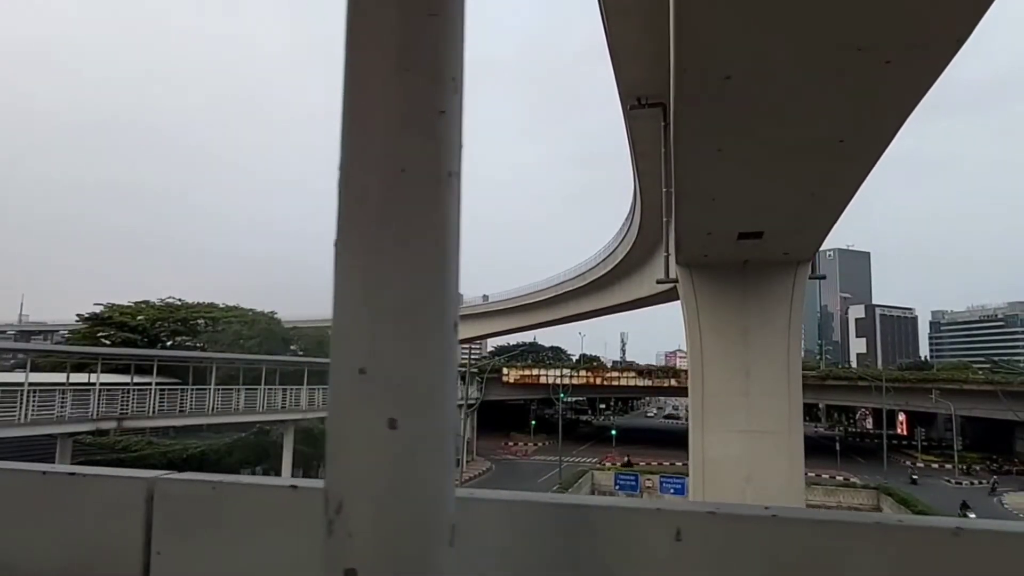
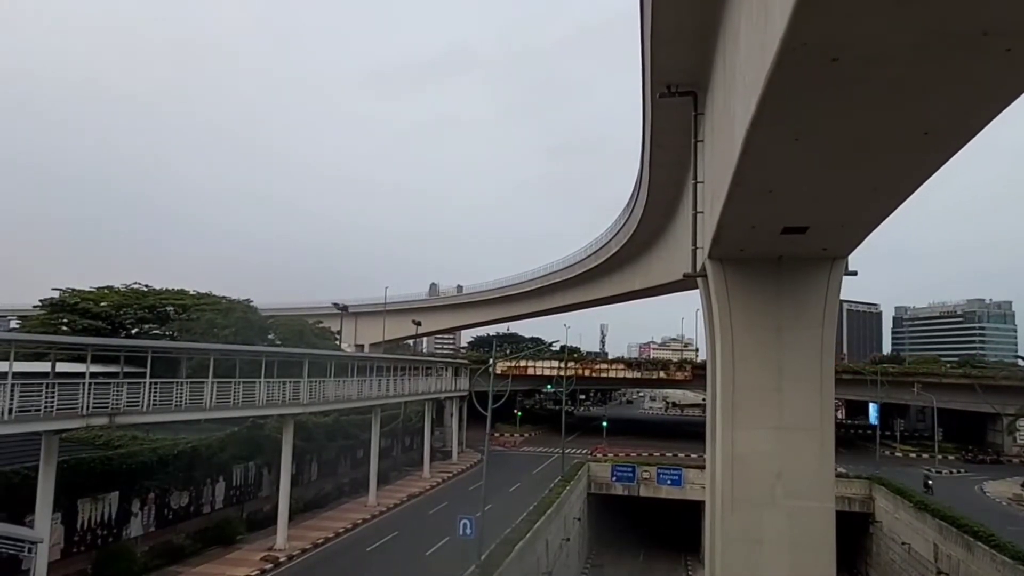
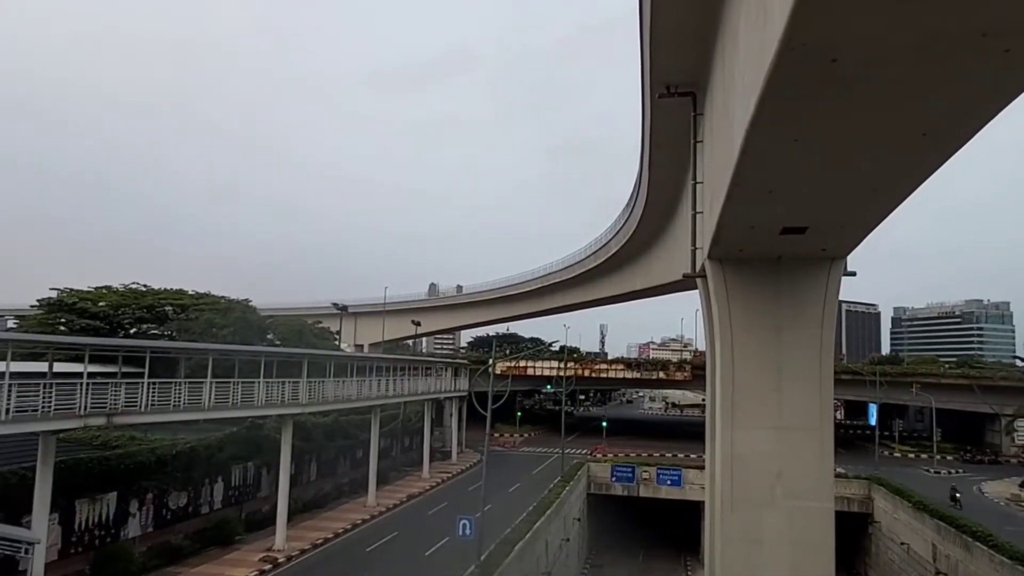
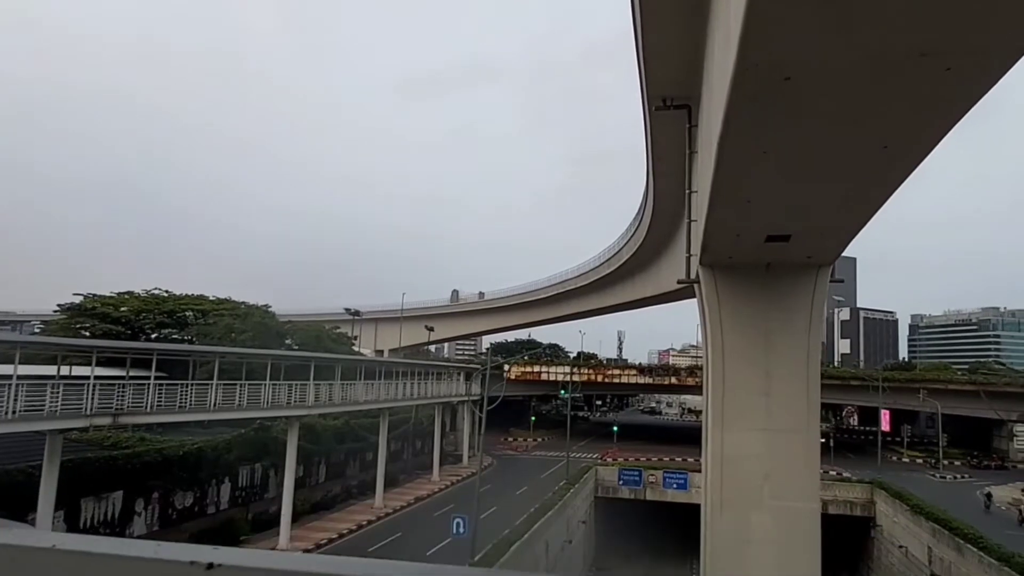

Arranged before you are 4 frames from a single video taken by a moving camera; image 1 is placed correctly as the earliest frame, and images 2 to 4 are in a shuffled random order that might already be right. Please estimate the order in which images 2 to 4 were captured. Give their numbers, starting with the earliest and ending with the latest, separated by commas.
4, 2, 3
